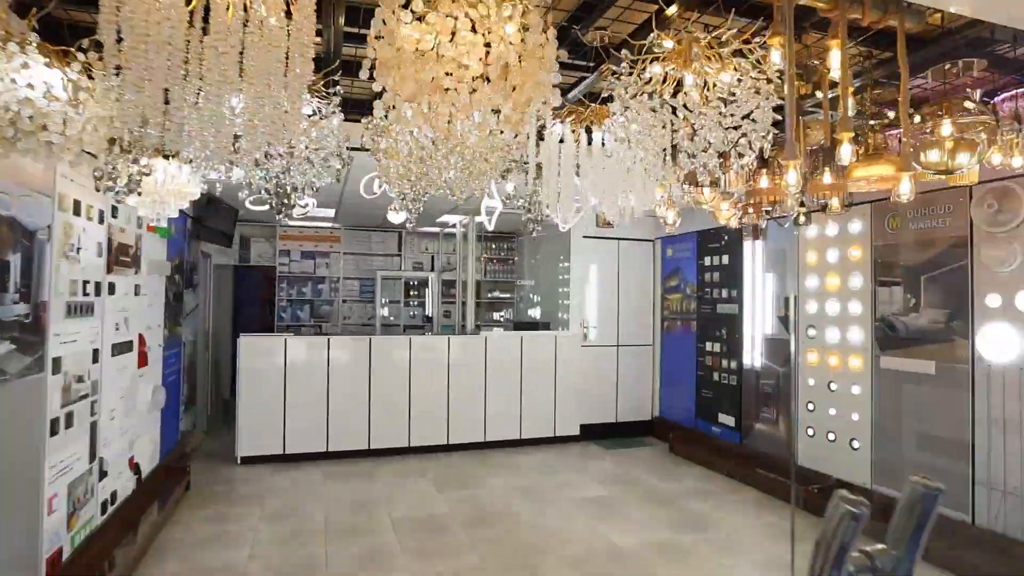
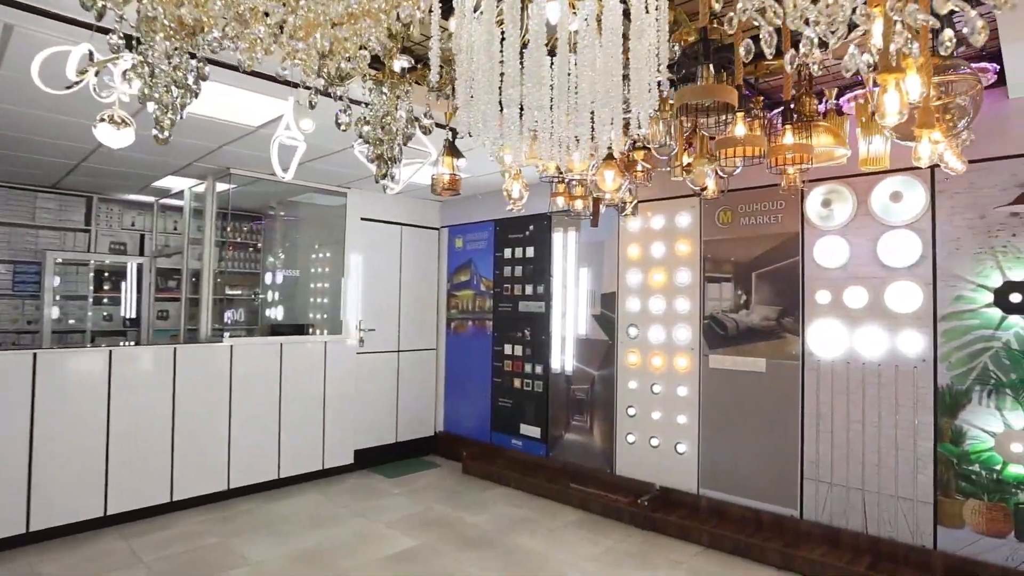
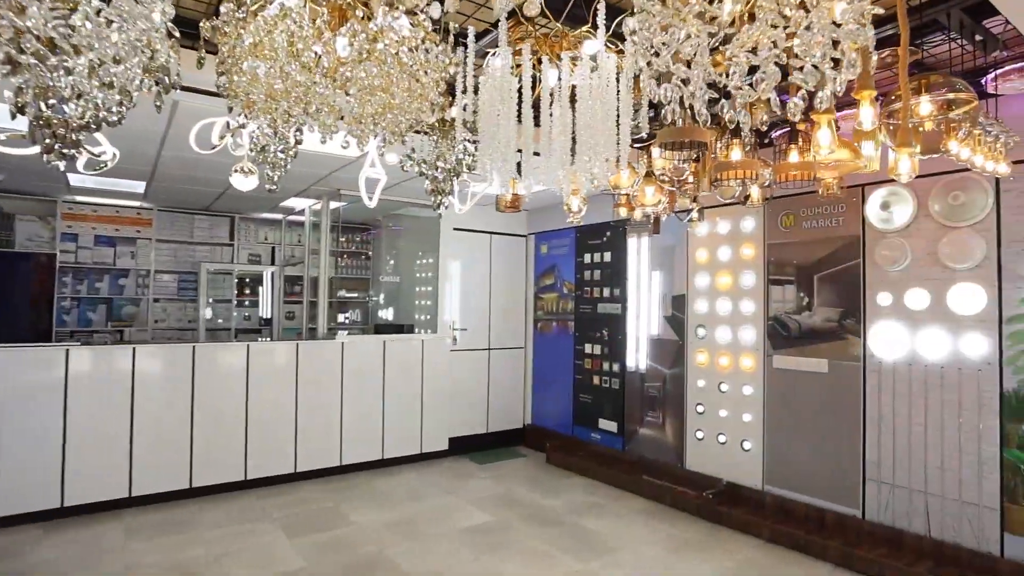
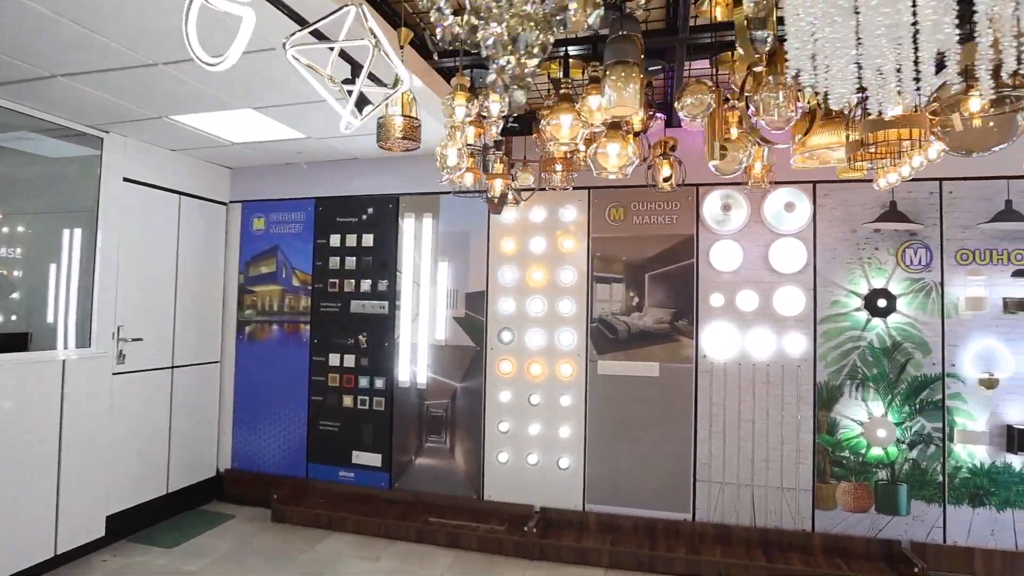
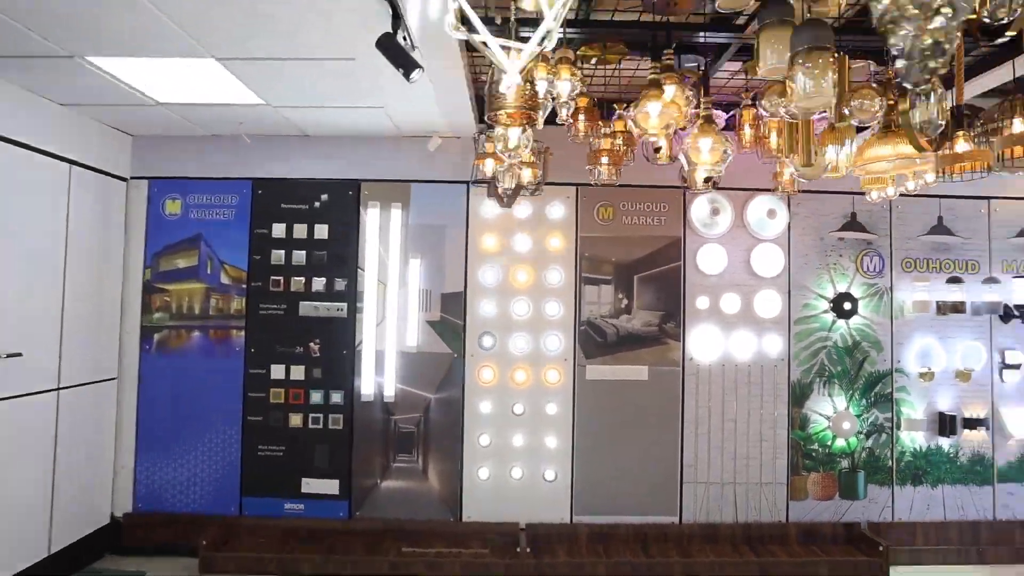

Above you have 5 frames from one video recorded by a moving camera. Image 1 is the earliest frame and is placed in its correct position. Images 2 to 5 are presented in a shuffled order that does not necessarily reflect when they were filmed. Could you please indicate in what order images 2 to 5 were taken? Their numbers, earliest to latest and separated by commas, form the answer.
3, 2, 4, 5
